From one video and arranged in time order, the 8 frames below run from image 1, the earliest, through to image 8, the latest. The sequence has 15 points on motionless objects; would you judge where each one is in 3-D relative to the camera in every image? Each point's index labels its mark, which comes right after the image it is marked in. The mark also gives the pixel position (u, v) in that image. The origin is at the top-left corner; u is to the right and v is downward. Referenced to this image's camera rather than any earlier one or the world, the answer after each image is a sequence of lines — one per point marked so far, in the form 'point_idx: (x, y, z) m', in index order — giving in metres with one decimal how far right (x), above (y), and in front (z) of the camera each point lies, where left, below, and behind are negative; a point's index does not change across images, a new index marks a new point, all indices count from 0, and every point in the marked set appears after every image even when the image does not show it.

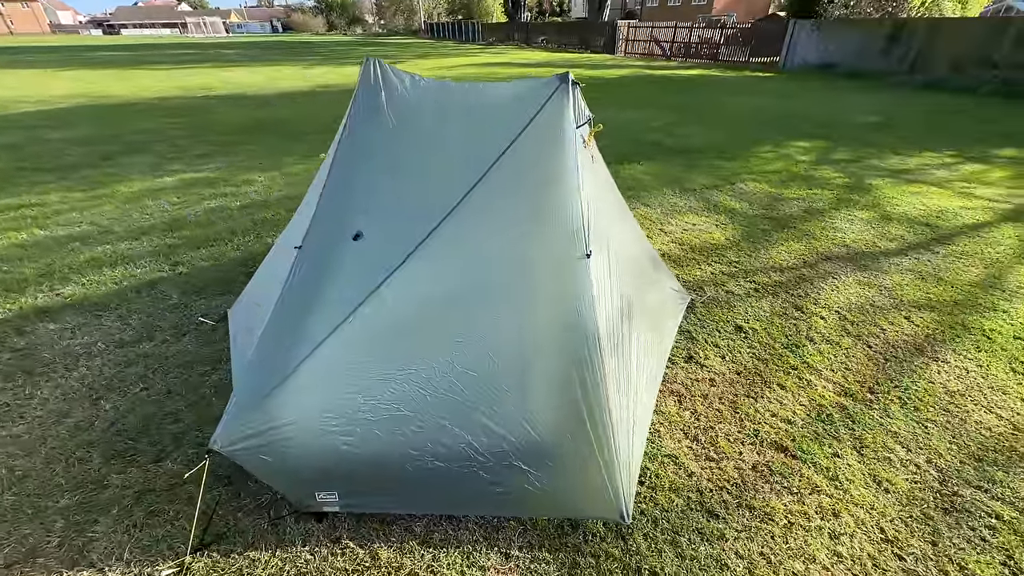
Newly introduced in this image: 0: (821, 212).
0: (+3.7, +0.9, +5.4) m
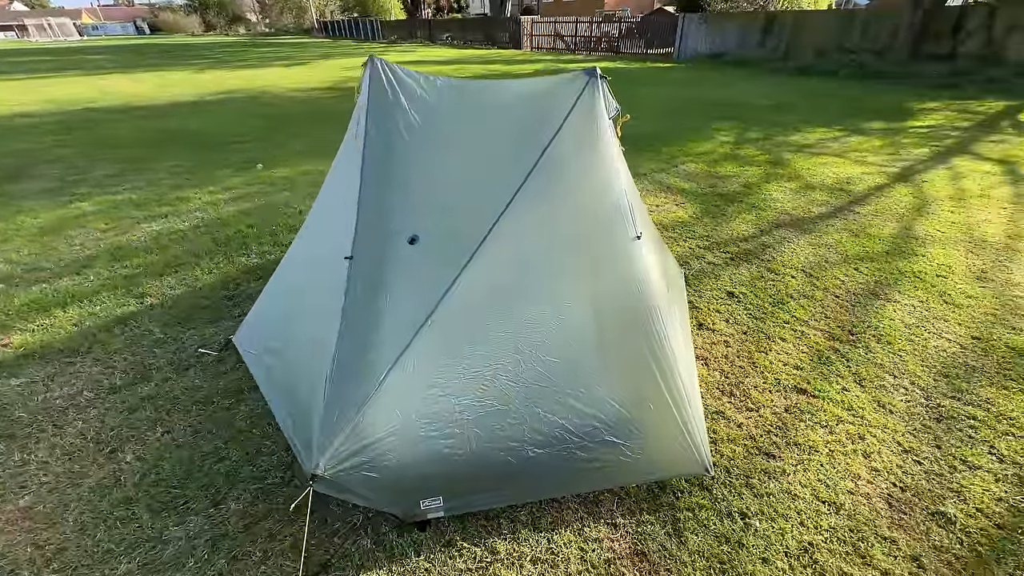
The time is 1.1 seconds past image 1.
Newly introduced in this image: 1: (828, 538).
0: (+3.3, +1.4, +6.0) m
1: (+1.4, -1.1, +1.9) m
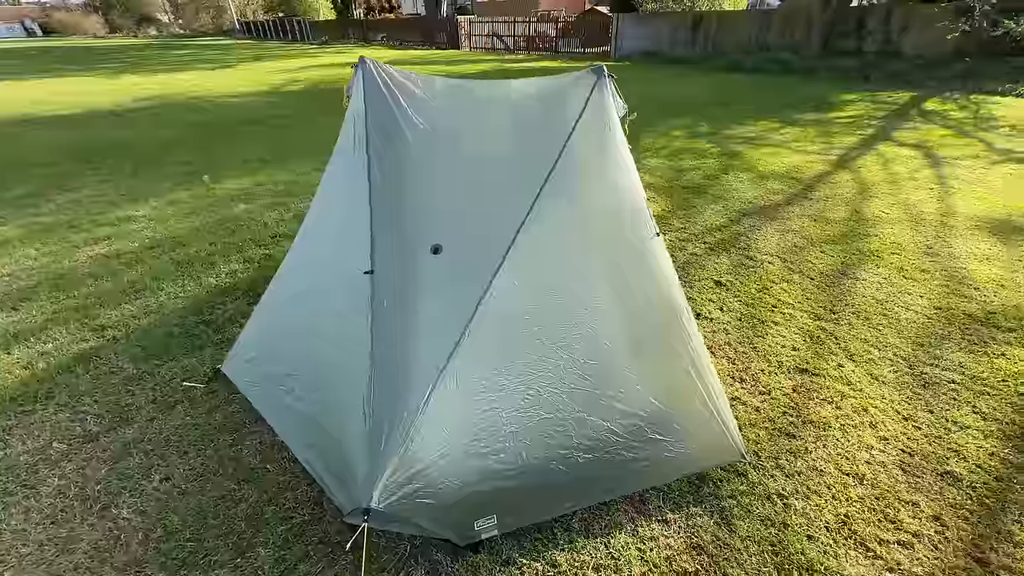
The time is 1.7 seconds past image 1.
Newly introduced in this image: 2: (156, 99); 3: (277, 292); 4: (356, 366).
0: (+2.9, +1.6, +6.3) m
1: (+1.6, -1.0, +2.1) m
2: (-9.5, +5.1, +12.0) m
3: (-1.4, 0.0, +2.6) m
4: (-0.7, -0.3, +1.9) m
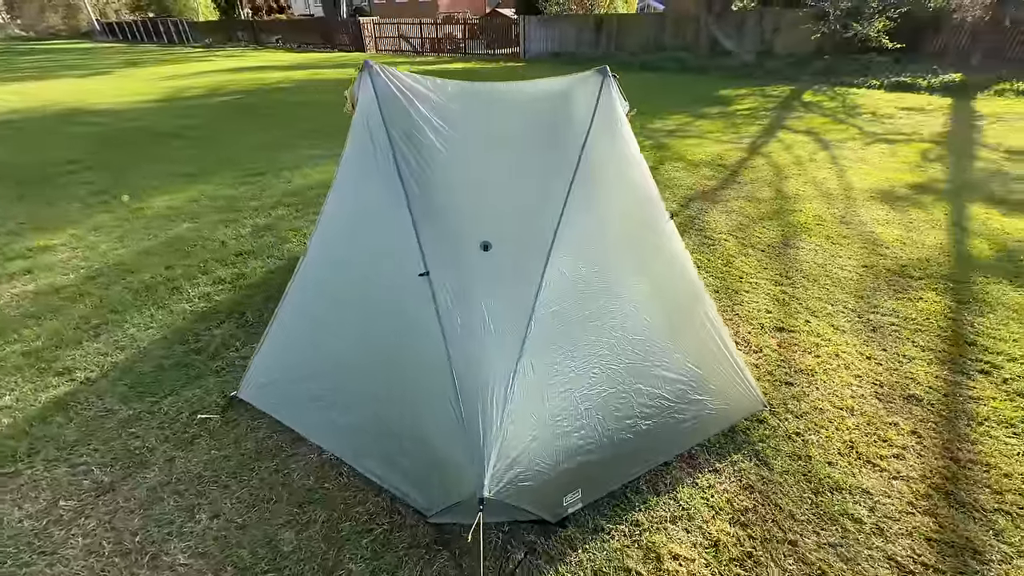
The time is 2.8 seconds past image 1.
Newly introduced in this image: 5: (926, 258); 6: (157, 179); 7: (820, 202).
0: (+2.2, +1.8, +6.8) m
1: (+1.9, -0.8, +2.5) m
2: (-11.3, +4.1, +10.4) m
3: (-1.3, 0.0, +2.5) m
4: (-0.4, -0.3, +1.9) m
5: (+3.9, +0.3, +4.3) m
6: (-4.9, +1.5, +6.2) m
7: (+3.9, +1.1, +5.6) m
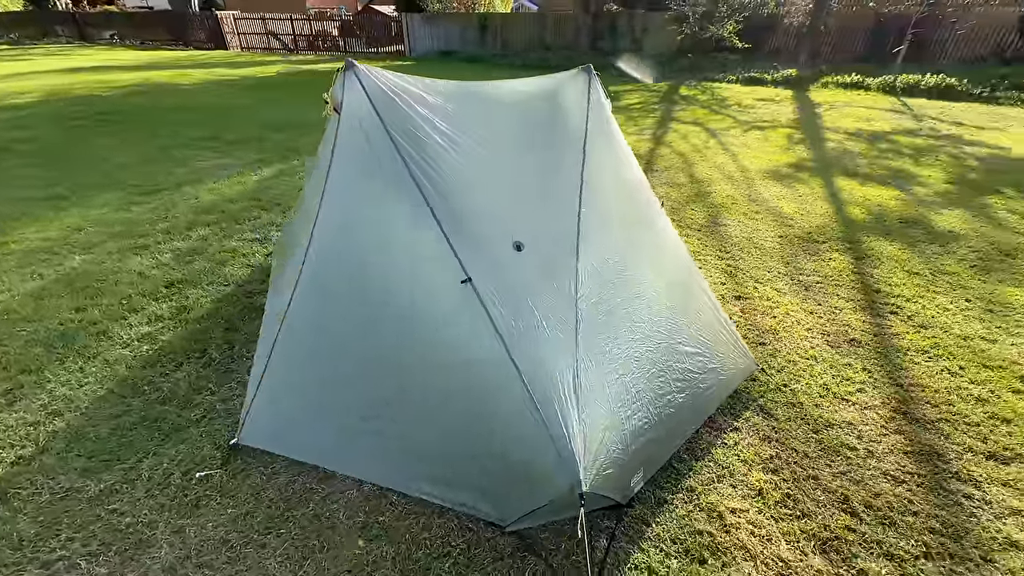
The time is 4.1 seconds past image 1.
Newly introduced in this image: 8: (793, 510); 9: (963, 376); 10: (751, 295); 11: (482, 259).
0: (+1.1, +2.0, +7.2) m
1: (+2.0, -0.6, +2.9) m
2: (-13.0, +2.7, +7.7) m
3: (-1.1, -0.2, +2.2) m
4: (-0.1, -0.4, +1.9) m
5: (+3.5, +0.7, +5.1) m
6: (-5.7, +0.9, +5.1) m
7: (+3.1, +1.5, +6.3) m
8: (+1.3, -1.0, +2.1) m
9: (+2.9, -0.6, +2.9) m
10: (+2.0, -0.1, +3.7) m
11: (-0.1, +0.1, +2.0) m
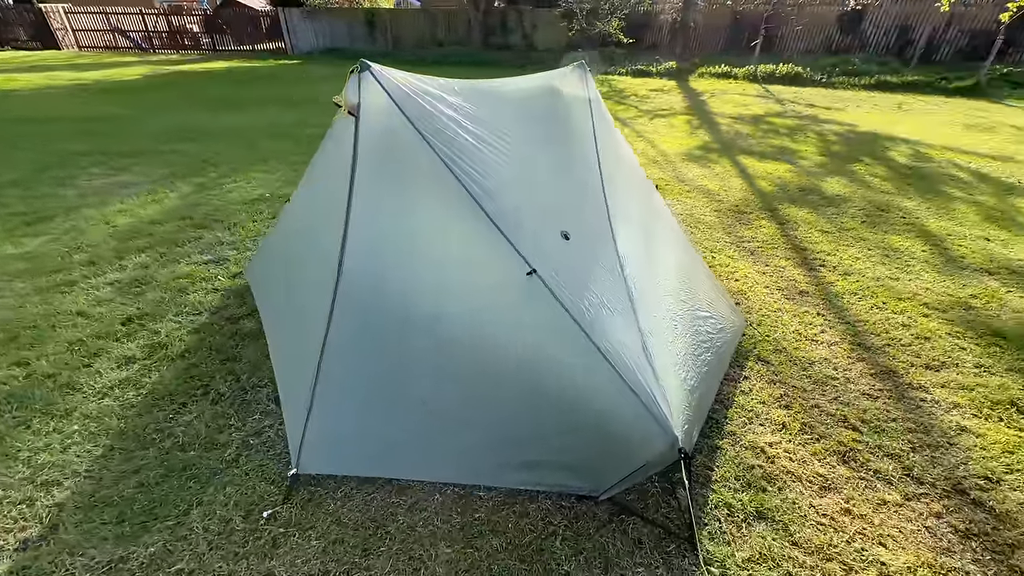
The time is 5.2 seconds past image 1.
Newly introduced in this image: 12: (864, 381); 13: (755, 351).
0: (+0.1, +2.2, +7.4) m
1: (+2.1, -0.3, +3.4) m
2: (-13.8, +1.3, +5.1) m
3: (-0.8, -0.2, +2.1) m
4: (+0.2, -0.3, +2.0) m
5: (+3.0, +1.2, +5.8) m
6: (-6.0, +0.3, +4.0) m
7: (+2.2, +1.9, +6.9) m
8: (+1.6, -0.8, +2.4) m
9: (+3.0, -0.2, +3.6) m
10: (+1.9, +0.2, +4.2) m
11: (+0.1, +0.2, +2.1) m
12: (+2.2, -0.6, +2.8) m
13: (+1.6, -0.4, +3.0) m
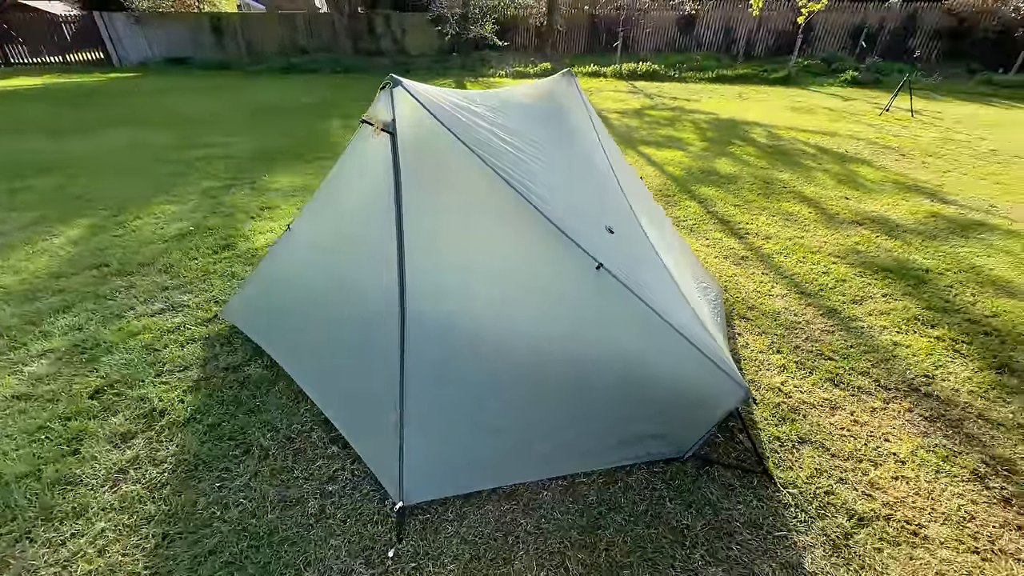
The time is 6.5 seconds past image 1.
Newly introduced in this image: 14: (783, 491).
0: (-1.2, +2.1, +7.4) m
1: (+2.1, 0.0, +4.0) m
2: (-13.8, -0.8, +1.9) m
3: (-0.4, -0.3, +2.1) m
4: (+0.6, -0.3, +2.2) m
5: (+2.2, +1.5, +6.5) m
6: (-5.9, -0.6, +2.7) m
7: (+1.1, +2.1, +7.5) m
8: (+1.9, -0.5, +3.0) m
9: (+2.9, +0.3, +4.4) m
10: (+1.6, +0.5, +4.7) m
11: (+0.4, +0.2, +2.3) m
12: (+2.4, -0.3, +3.5) m
13: (+1.8, -0.2, +3.5) m
14: (+1.3, -1.0, +2.2) m
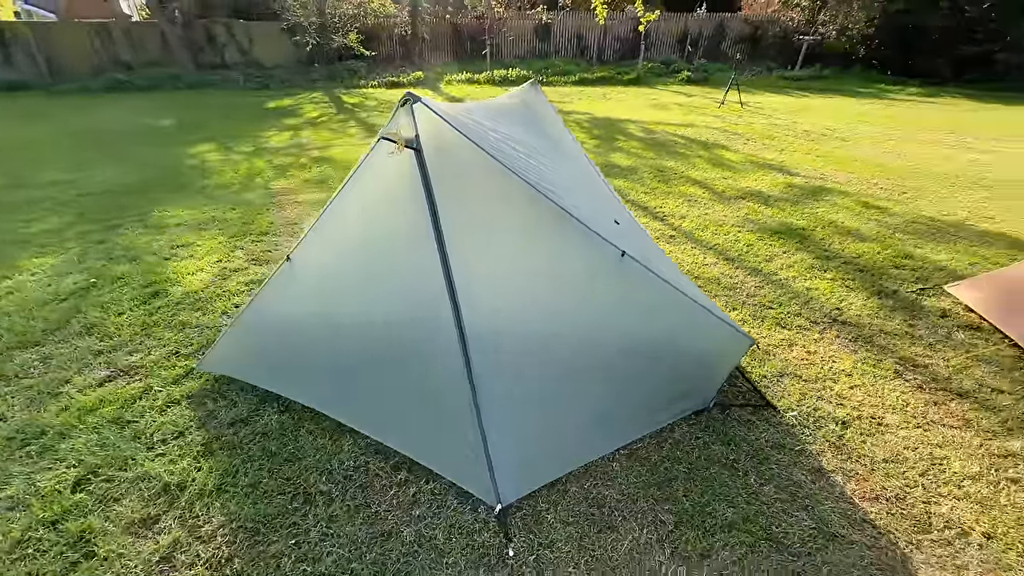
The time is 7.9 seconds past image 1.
0: (-2.5, +1.7, +7.1) m
1: (+1.8, +0.3, +4.6) m
2: (-12.9, -2.8, -1.3) m
3: (-0.1, -0.4, +2.1) m
4: (+0.8, -0.2, +2.5) m
5: (+1.0, +1.7, +7.1) m
6: (-5.5, -1.4, +1.4) m
7: (-0.4, +2.1, +7.7) m
8: (+2.0, -0.3, +3.6) m
9: (+2.4, +0.6, +5.2) m
10: (+1.1, +0.6, +5.2) m
11: (+0.6, +0.3, +2.5) m
12: (+2.2, +0.1, +4.2) m
13: (+1.6, 0.0, +4.1) m
14: (+1.6, -0.8, +2.7) m
